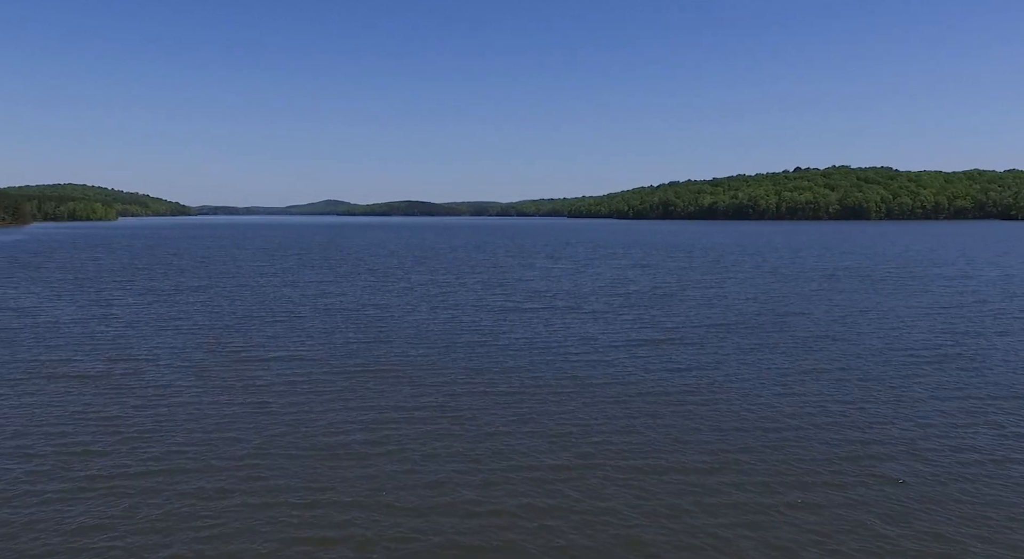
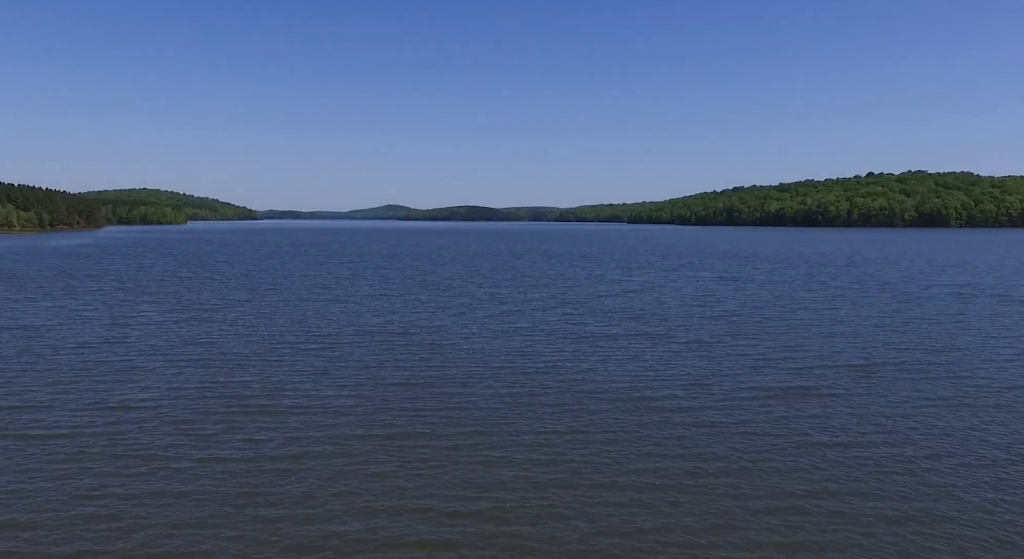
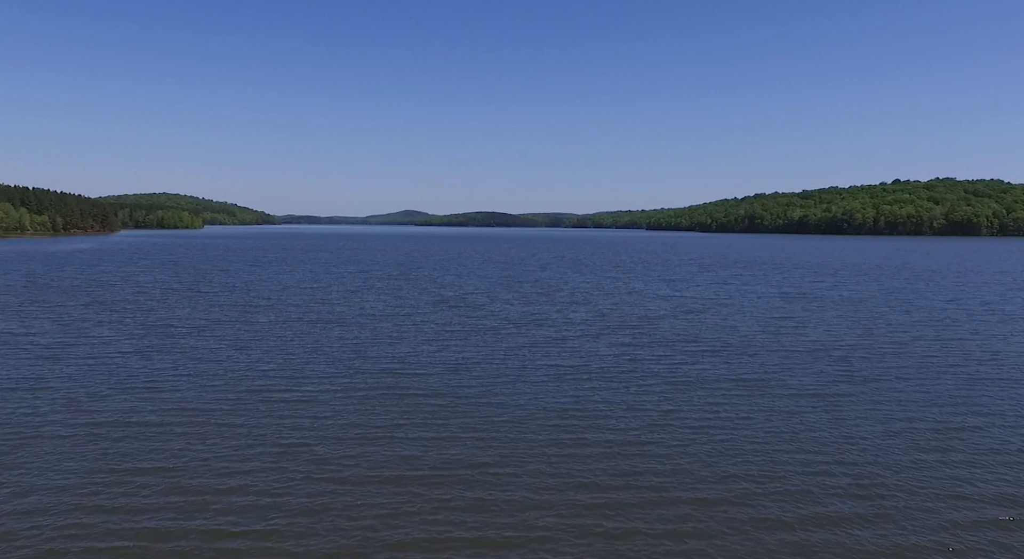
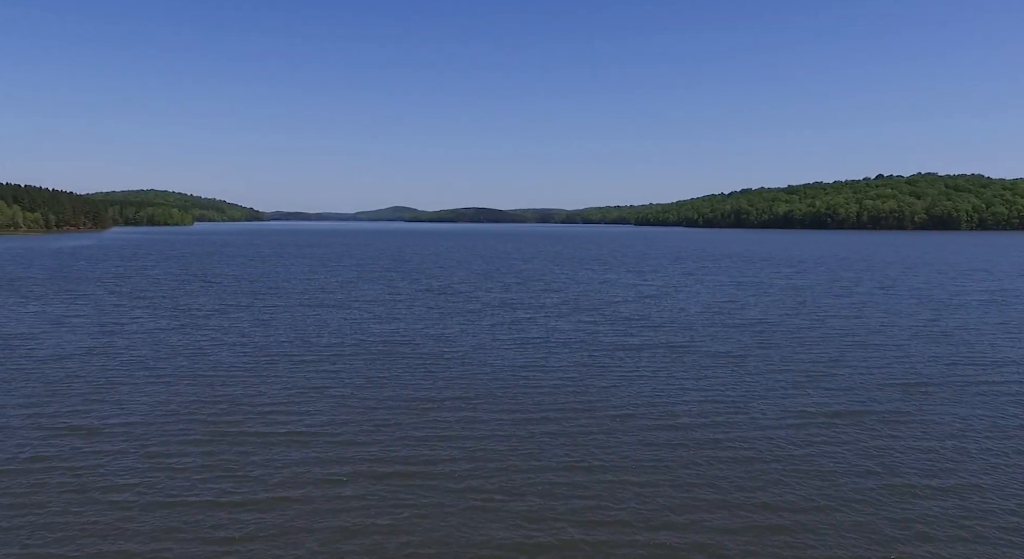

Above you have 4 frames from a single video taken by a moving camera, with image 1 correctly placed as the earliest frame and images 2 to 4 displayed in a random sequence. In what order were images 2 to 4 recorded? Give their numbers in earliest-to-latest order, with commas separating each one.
2, 4, 3
